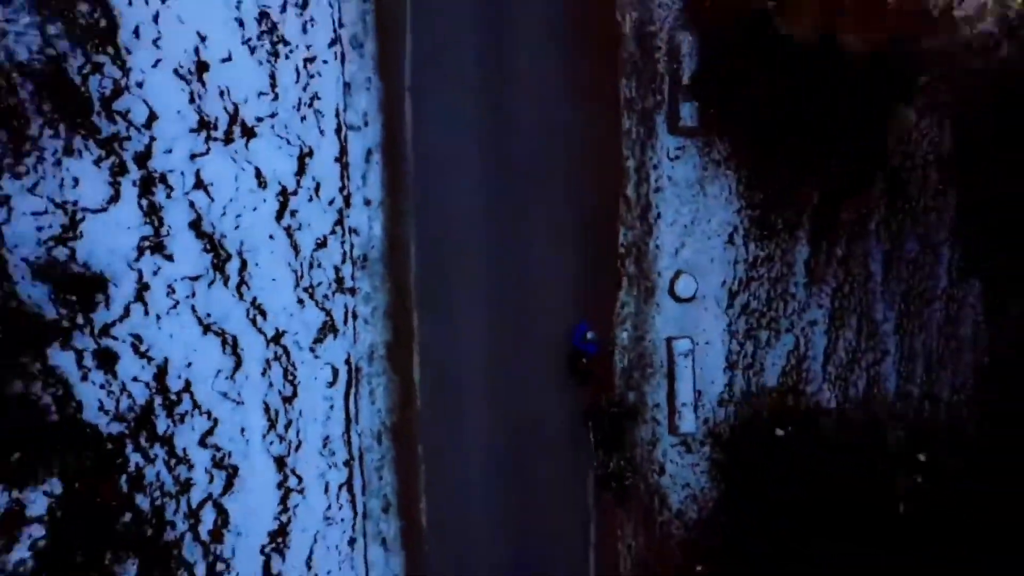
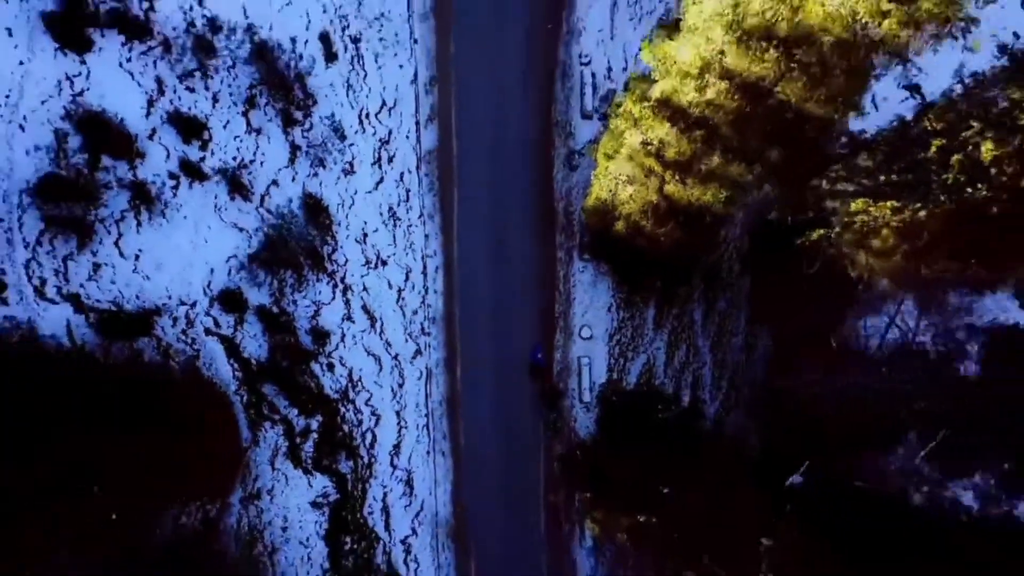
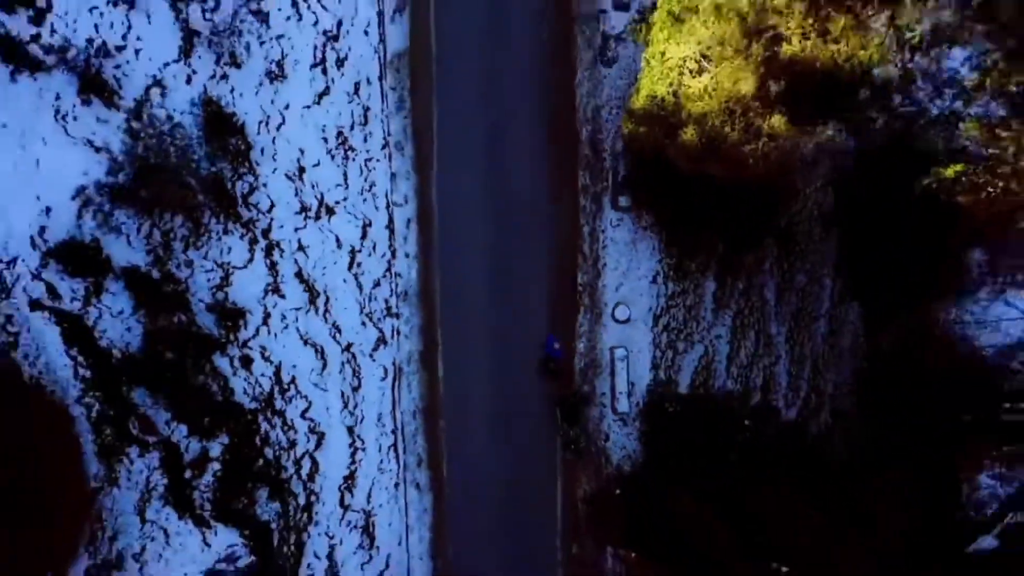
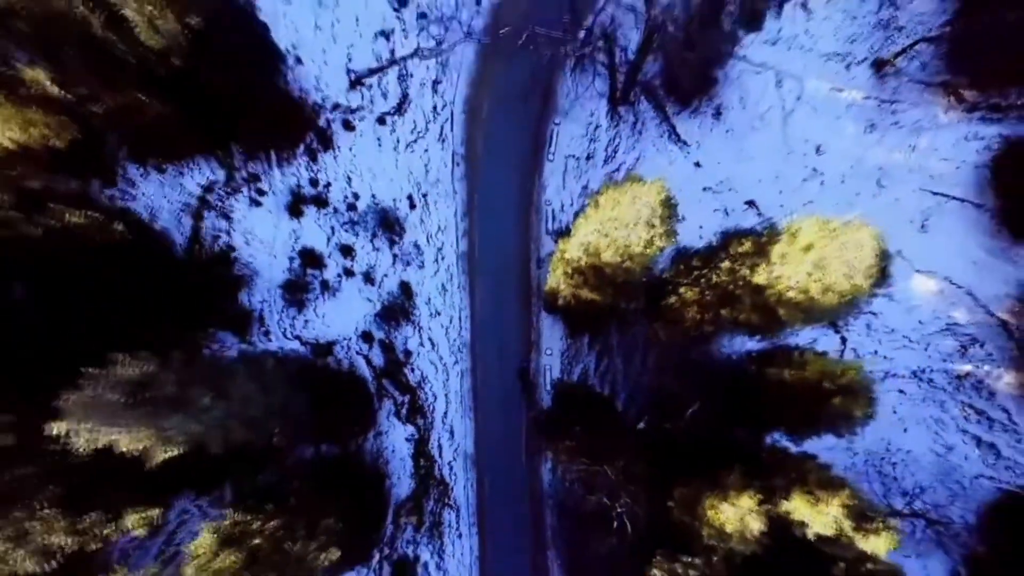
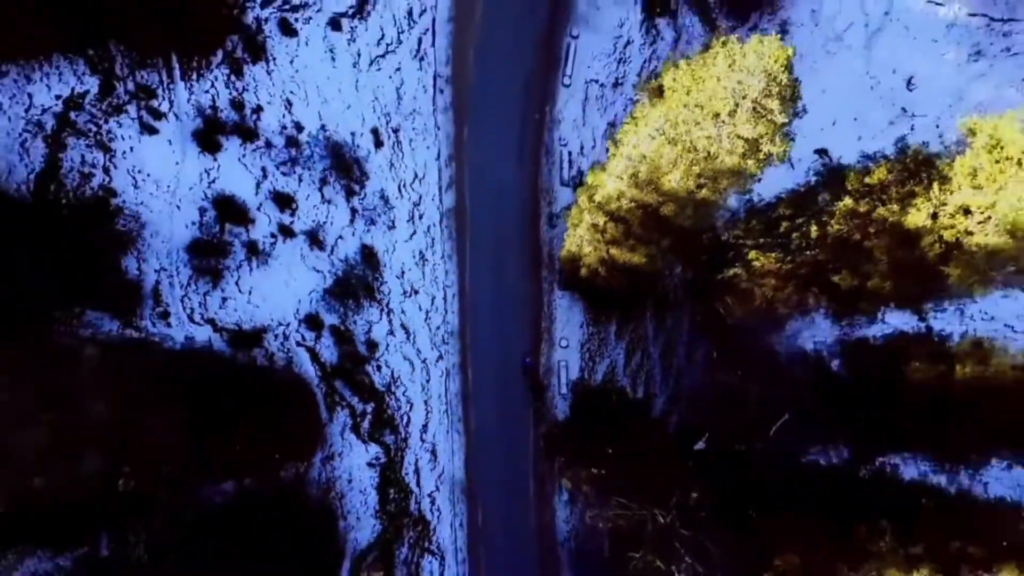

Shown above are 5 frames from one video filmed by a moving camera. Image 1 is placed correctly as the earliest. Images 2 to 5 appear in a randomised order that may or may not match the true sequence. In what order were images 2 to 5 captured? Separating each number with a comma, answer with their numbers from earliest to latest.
3, 2, 5, 4
